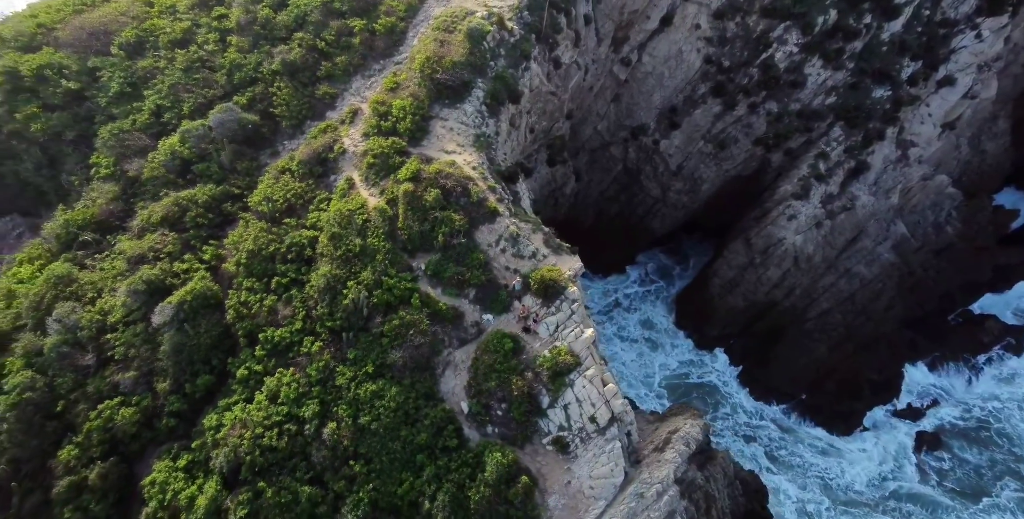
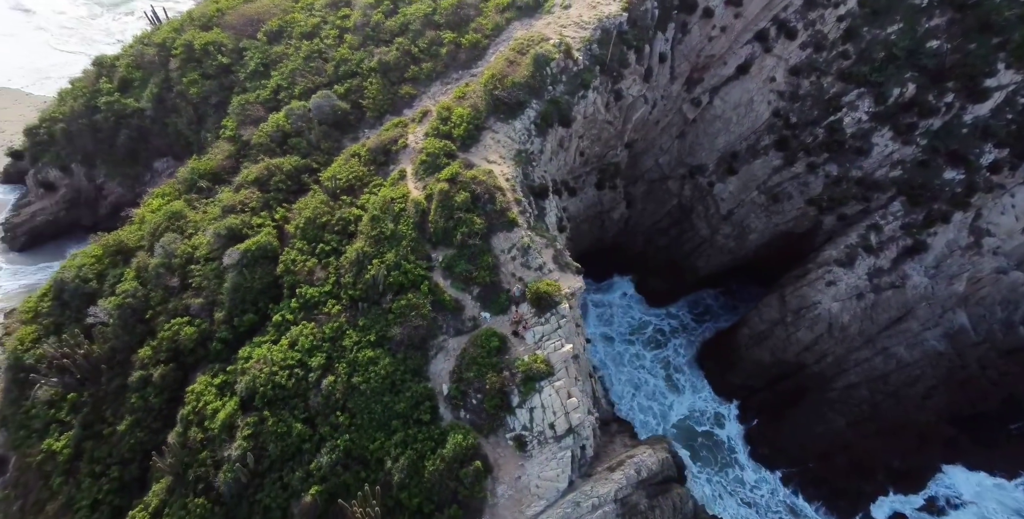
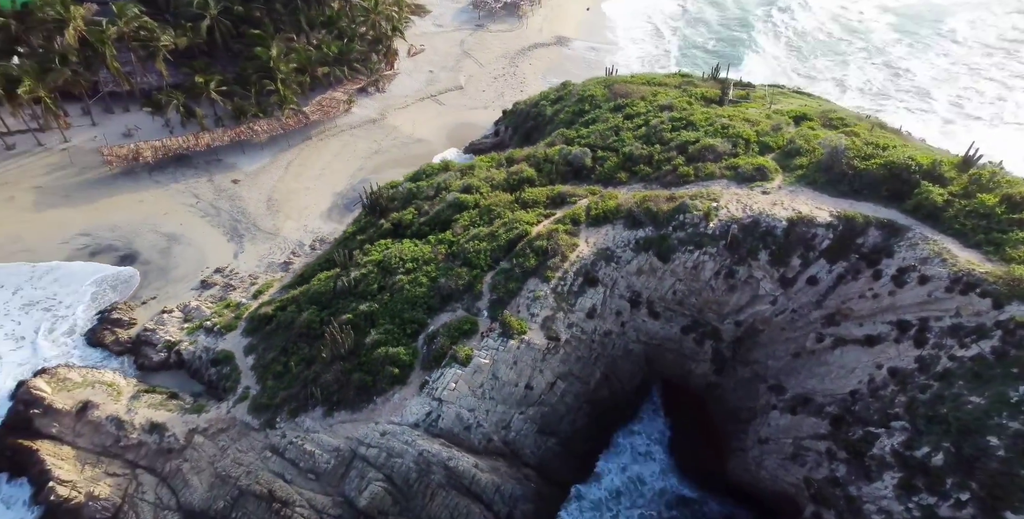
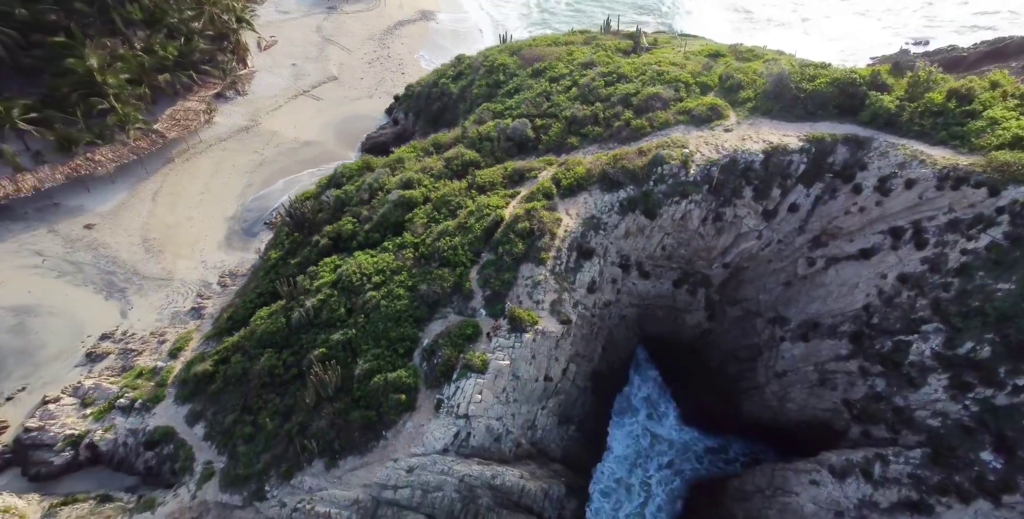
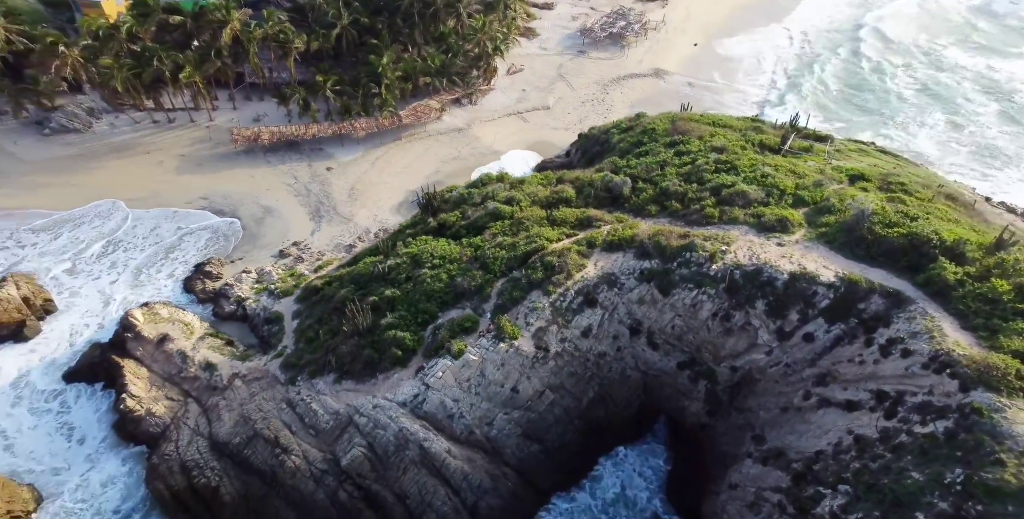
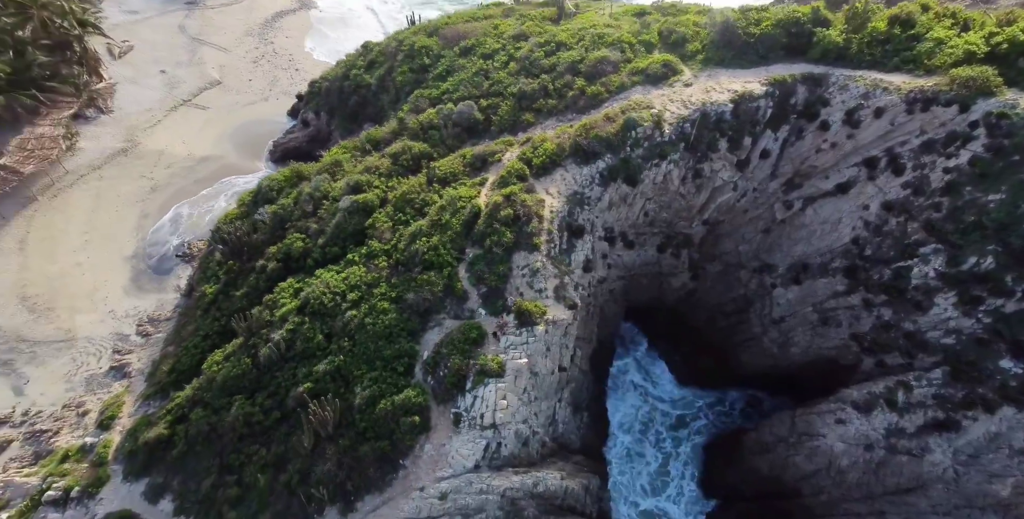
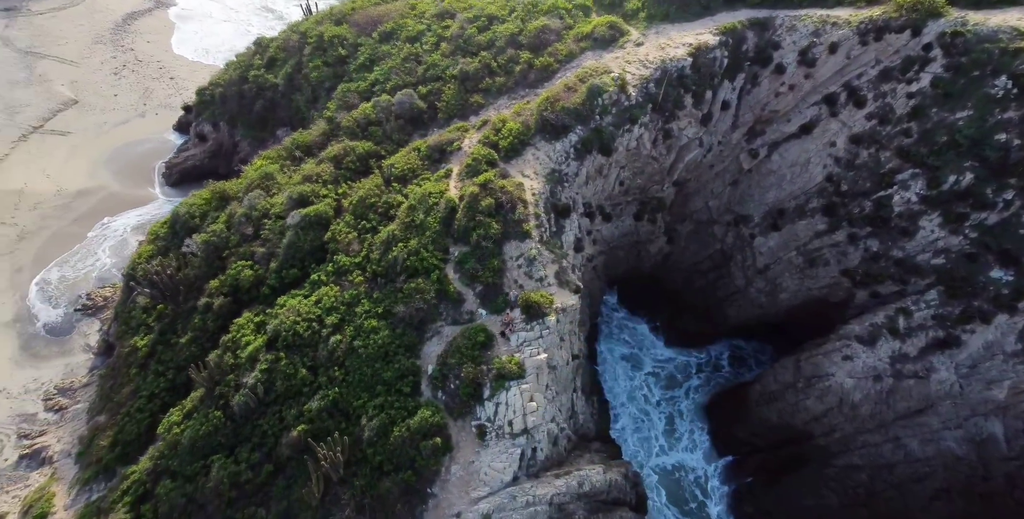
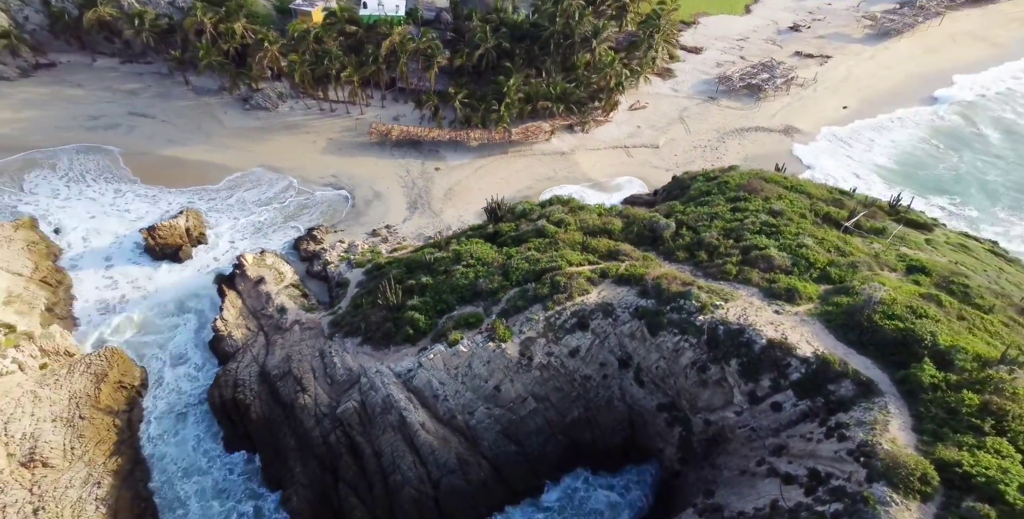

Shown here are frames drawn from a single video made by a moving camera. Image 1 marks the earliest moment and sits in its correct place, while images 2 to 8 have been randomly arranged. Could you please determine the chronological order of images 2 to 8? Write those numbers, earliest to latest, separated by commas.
2, 7, 6, 4, 3, 5, 8
